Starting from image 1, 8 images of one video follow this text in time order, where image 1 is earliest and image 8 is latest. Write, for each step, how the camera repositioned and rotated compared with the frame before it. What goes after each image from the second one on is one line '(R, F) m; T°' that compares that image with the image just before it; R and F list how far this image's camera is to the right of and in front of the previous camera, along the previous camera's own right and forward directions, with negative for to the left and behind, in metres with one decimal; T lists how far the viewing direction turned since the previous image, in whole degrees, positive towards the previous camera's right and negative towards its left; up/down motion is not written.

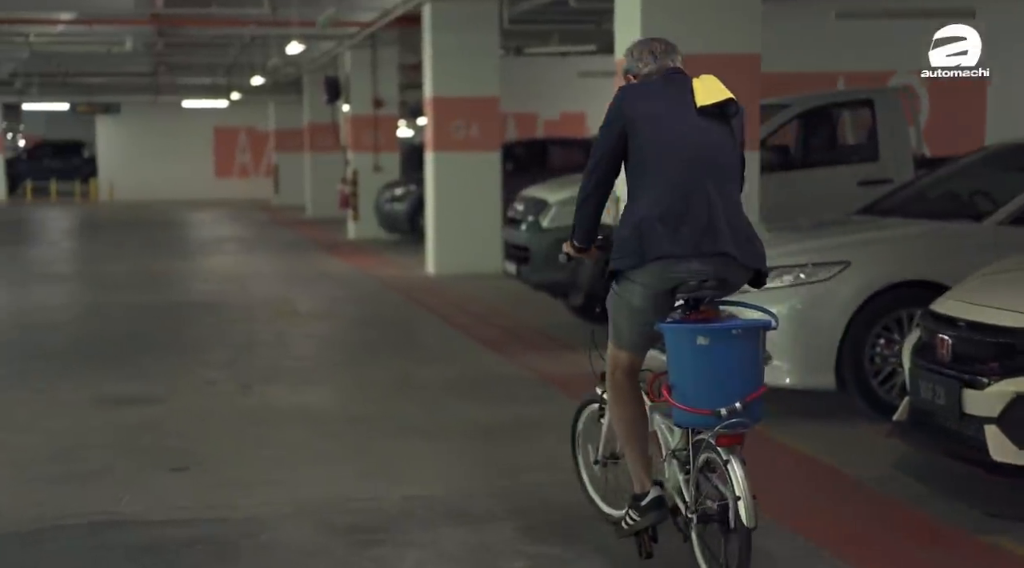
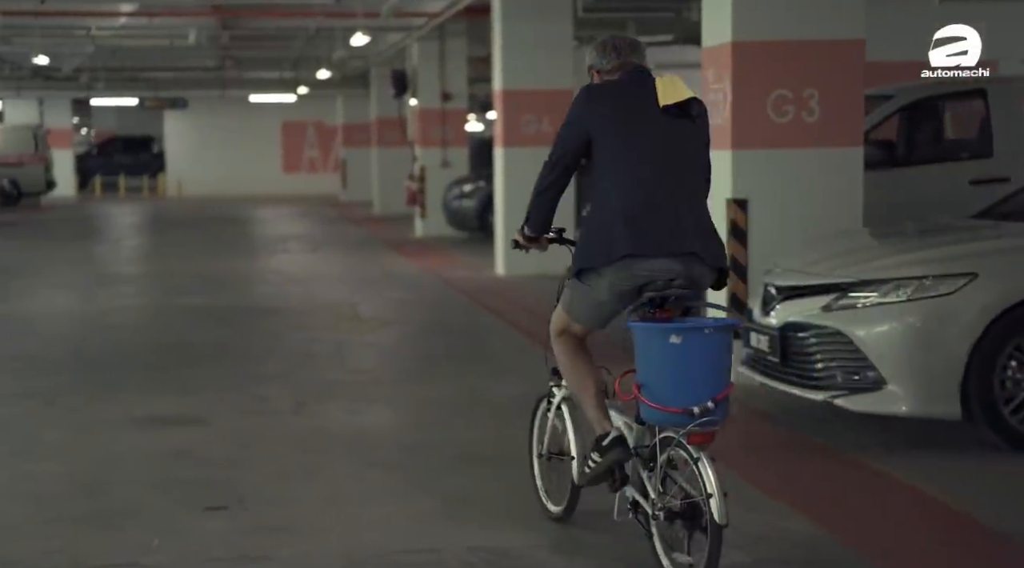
(0.0, +0.7) m; -3°
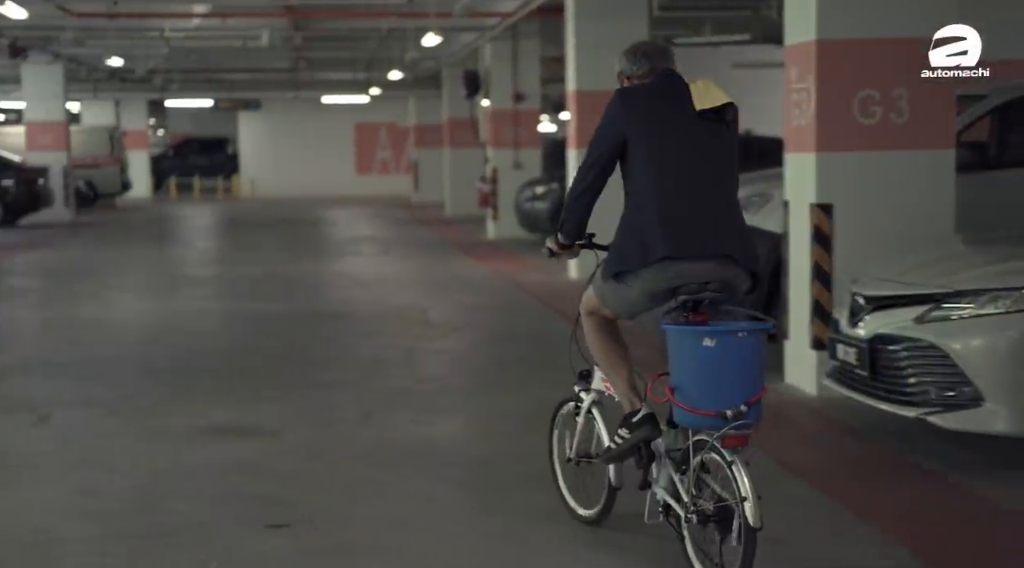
(0.0, +0.2) m; -3°
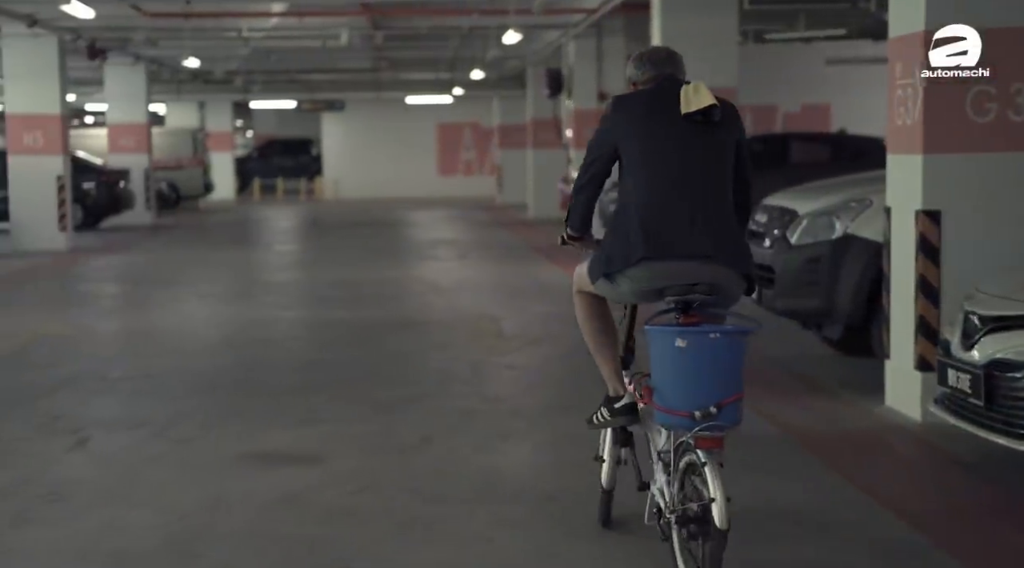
(+0.1, +0.5) m; -4°
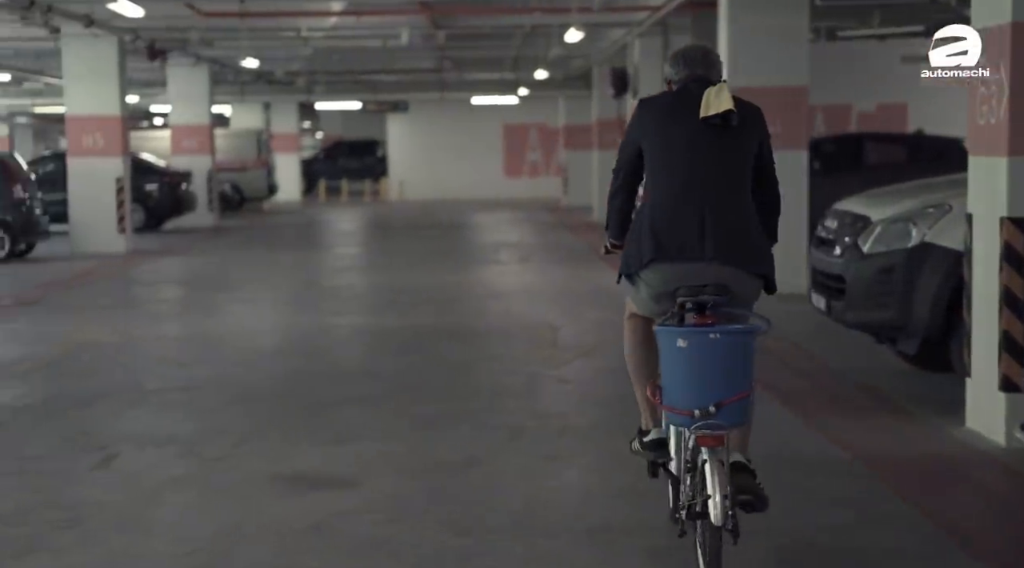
(+0.1, +0.4) m; -3°
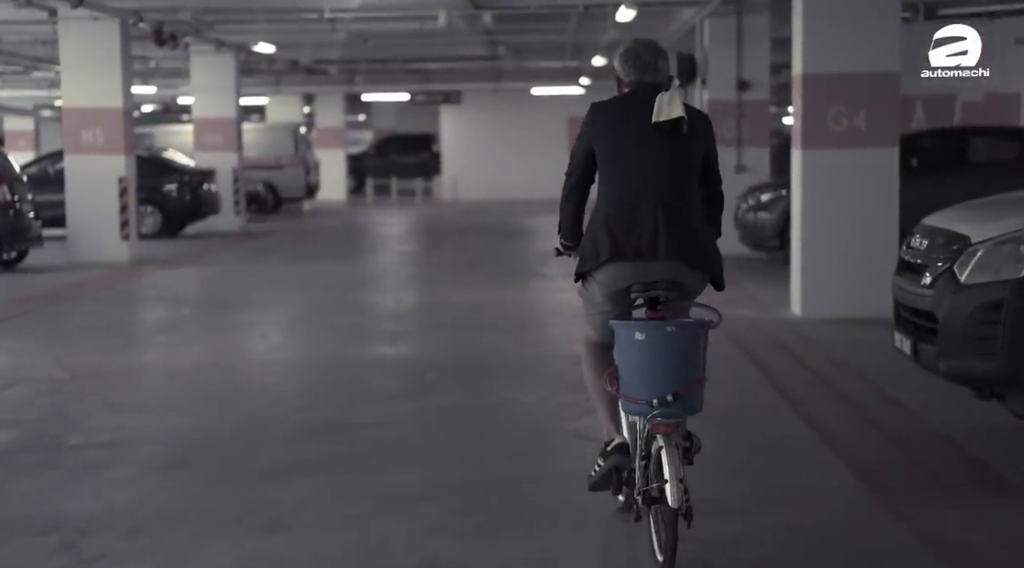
(+0.4, +2.0) m; -4°
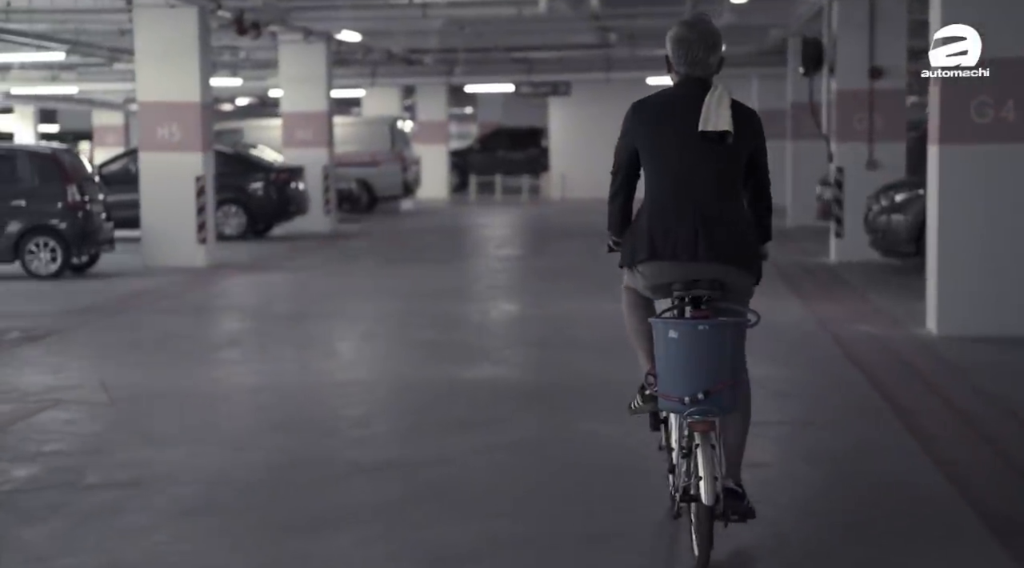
(+0.3, +1.3) m; -6°
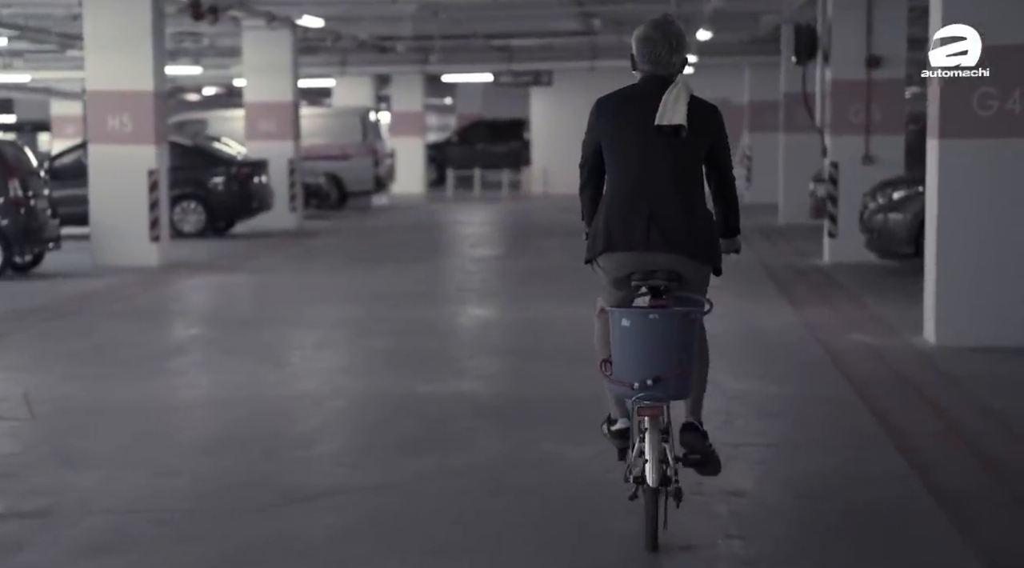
(+0.2, +0.8) m; 0°
